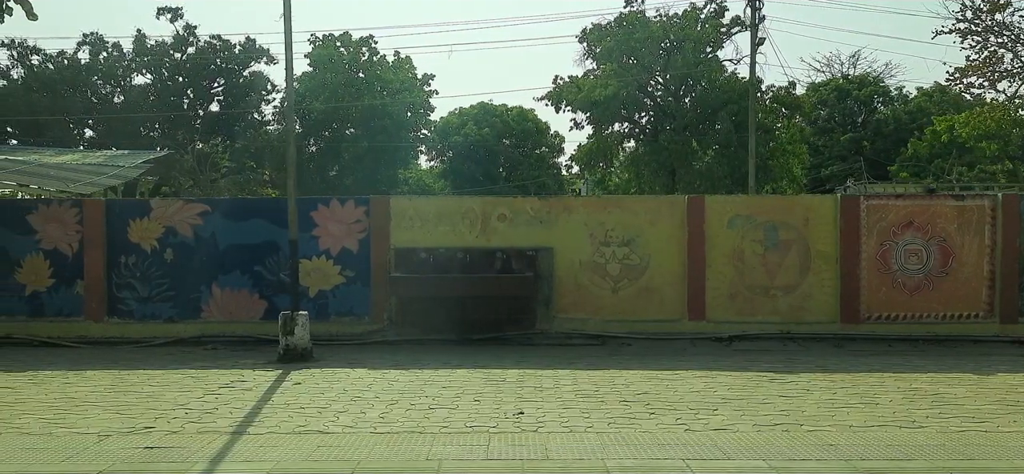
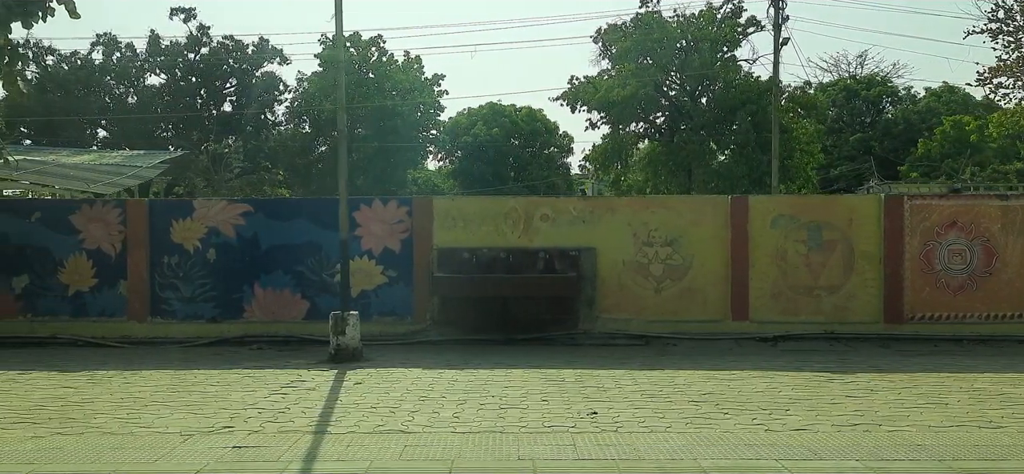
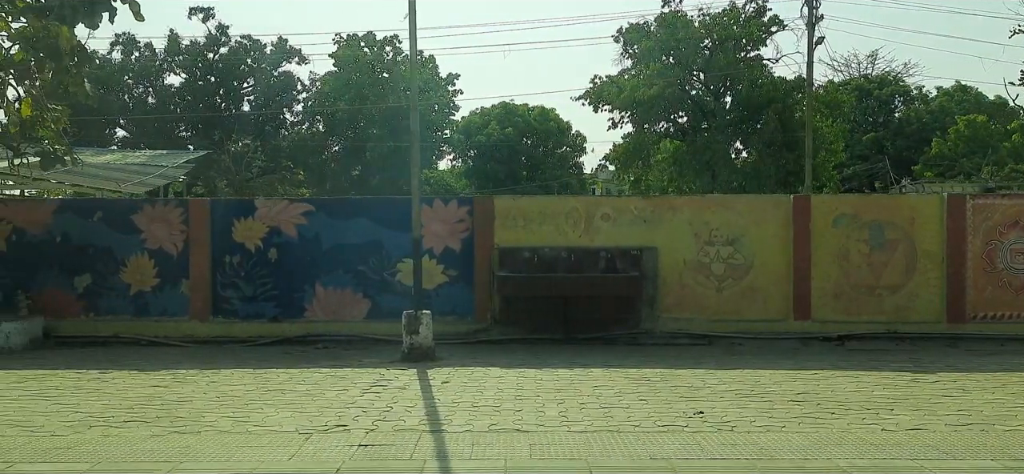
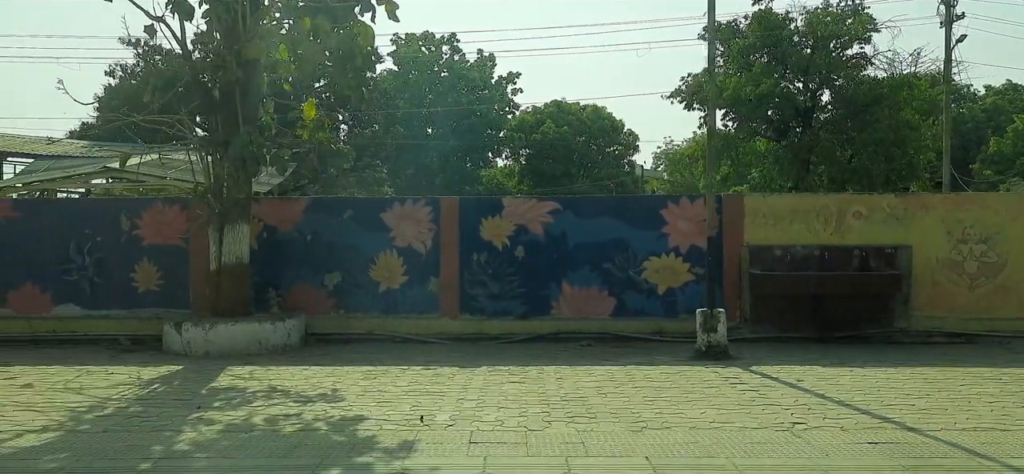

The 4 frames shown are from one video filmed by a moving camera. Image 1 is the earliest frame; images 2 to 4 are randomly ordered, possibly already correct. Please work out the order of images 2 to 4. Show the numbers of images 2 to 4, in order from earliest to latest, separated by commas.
2, 3, 4
